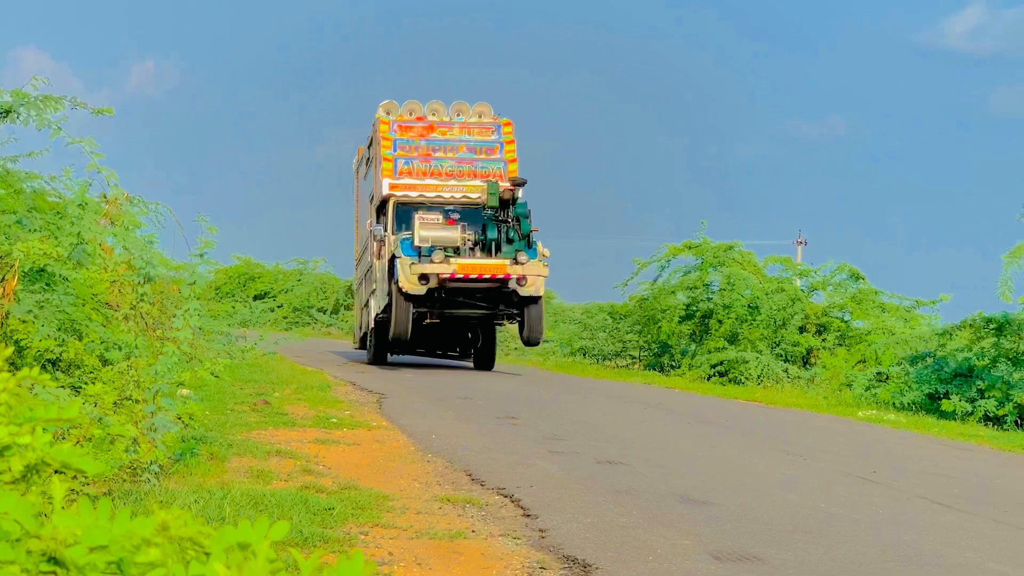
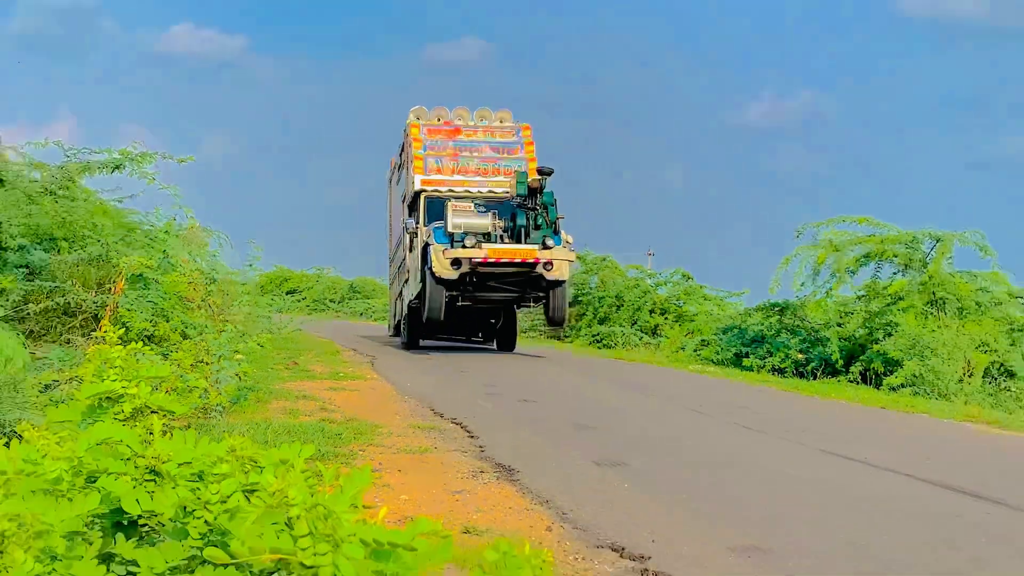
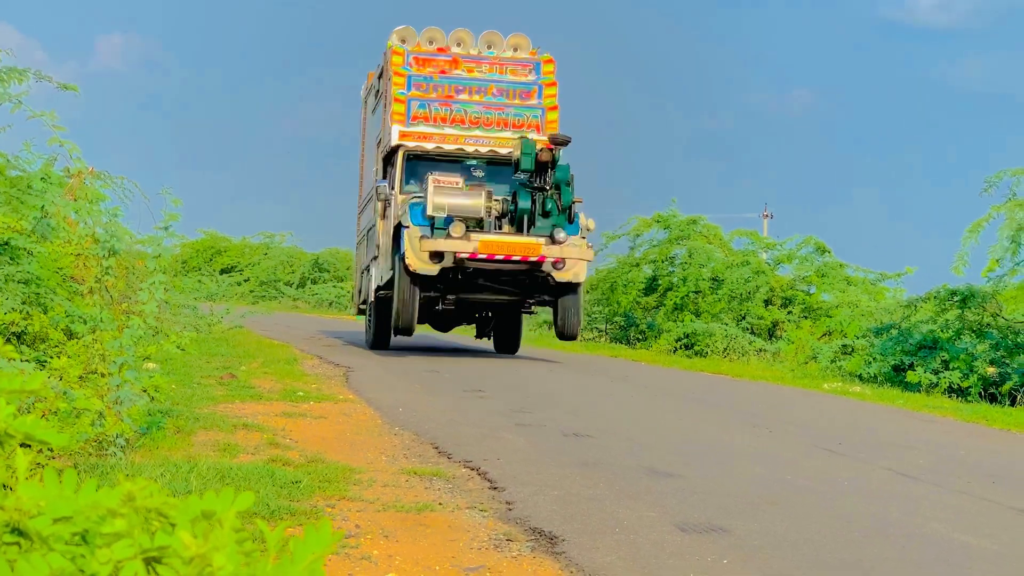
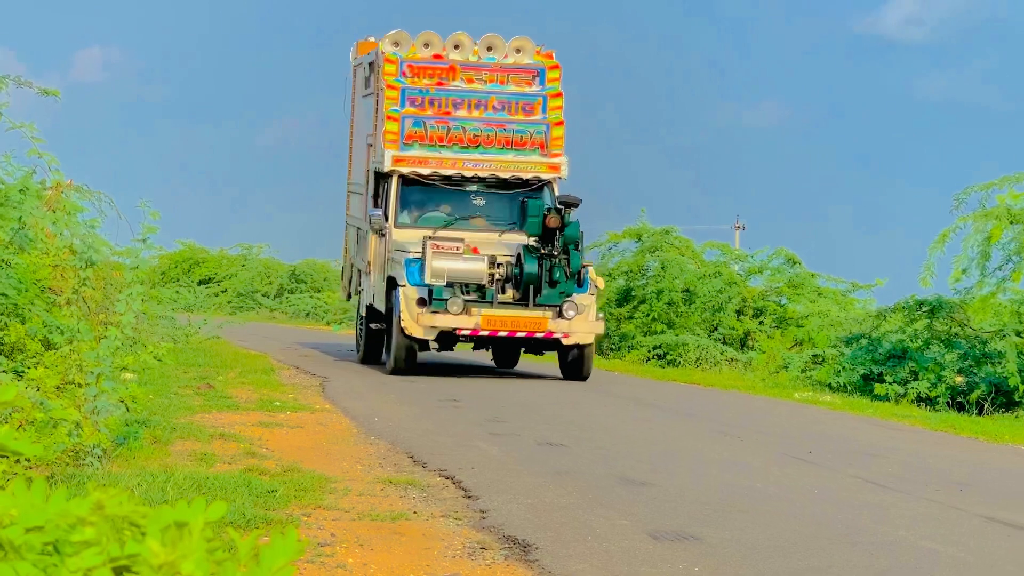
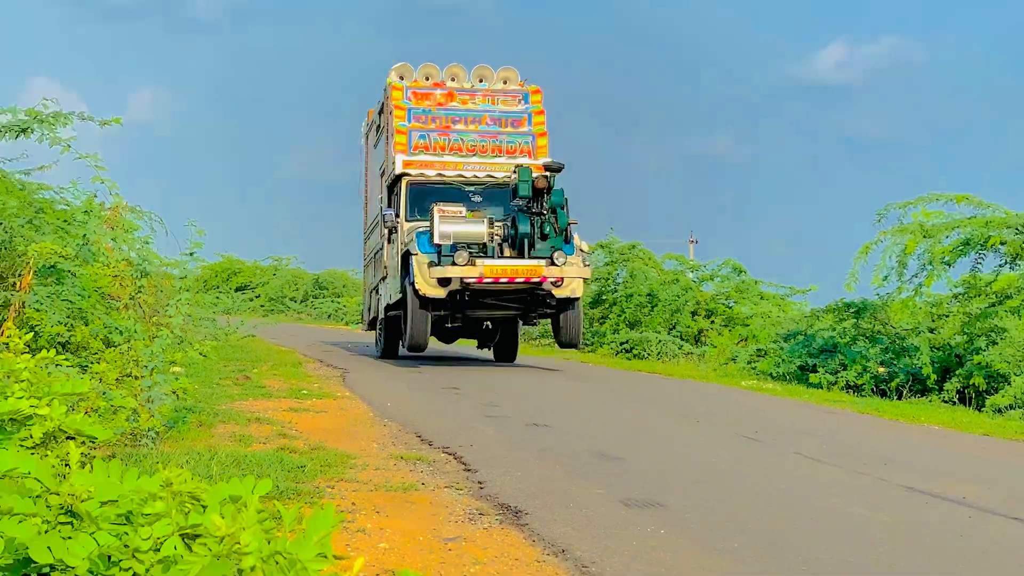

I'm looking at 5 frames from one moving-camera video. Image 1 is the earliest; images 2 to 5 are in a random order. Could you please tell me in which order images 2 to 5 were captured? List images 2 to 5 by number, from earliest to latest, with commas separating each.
3, 4, 5, 2
